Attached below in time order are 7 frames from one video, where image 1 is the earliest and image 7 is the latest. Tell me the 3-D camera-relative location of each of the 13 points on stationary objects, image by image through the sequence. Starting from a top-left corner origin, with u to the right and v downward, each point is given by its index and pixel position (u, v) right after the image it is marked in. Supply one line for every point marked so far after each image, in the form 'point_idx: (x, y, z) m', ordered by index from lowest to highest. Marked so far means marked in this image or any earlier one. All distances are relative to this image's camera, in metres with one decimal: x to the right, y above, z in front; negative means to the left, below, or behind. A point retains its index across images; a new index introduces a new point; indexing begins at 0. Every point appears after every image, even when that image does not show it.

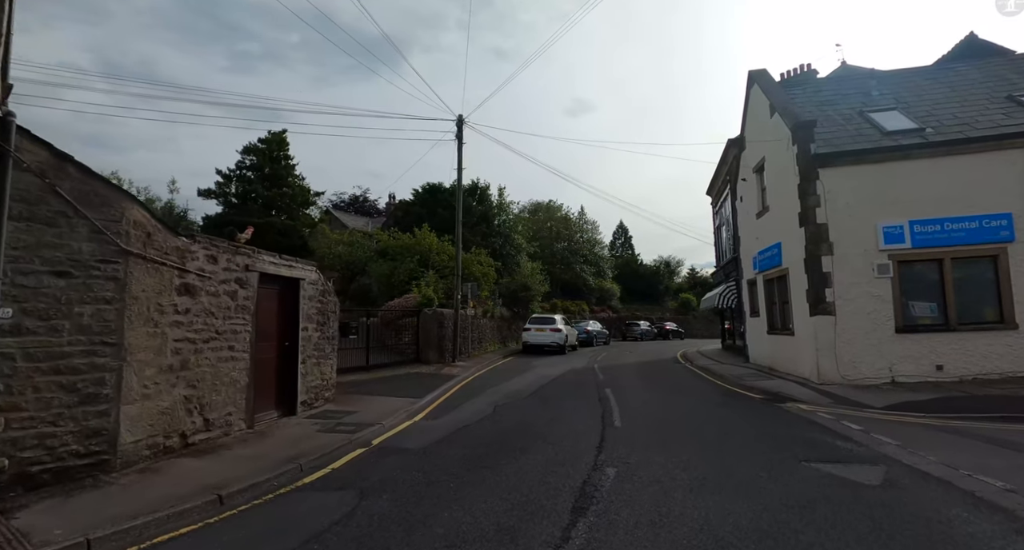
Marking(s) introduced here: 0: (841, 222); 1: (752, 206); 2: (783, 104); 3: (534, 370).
0: (+8.7, +1.4, +13.8) m
1: (+8.8, +2.6, +19.0) m
2: (+8.2, +5.2, +15.7) m
3: (+0.8, -3.4, +18.6) m
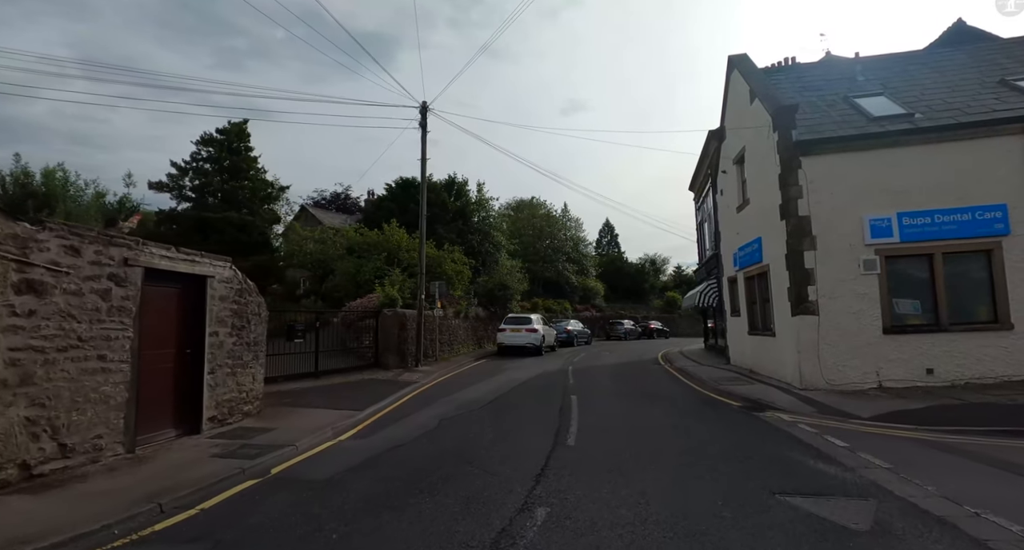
0: (+7.7, +1.5, +12.7) m
1: (+7.7, +2.6, +17.9) m
2: (+7.1, +5.3, +14.6) m
3: (-0.3, -3.4, +17.4) m
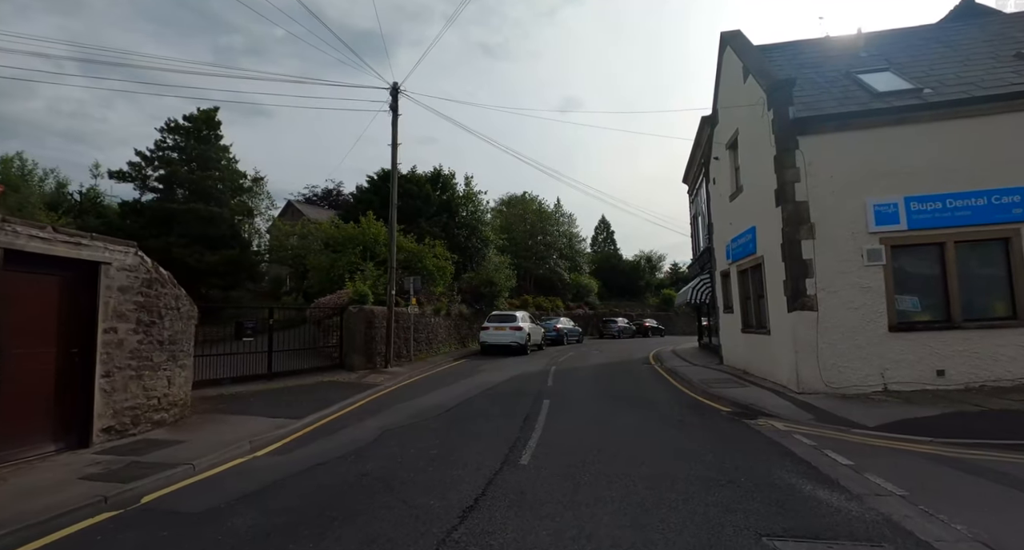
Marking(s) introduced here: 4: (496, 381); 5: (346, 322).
0: (+6.9, +1.7, +11.5) m
1: (+6.9, +2.9, +16.7) m
2: (+6.4, +5.5, +13.4) m
3: (-1.1, -3.2, +16.2) m
4: (-0.4, -3.0, +14.6) m
5: (-5.2, -1.5, +16.1) m
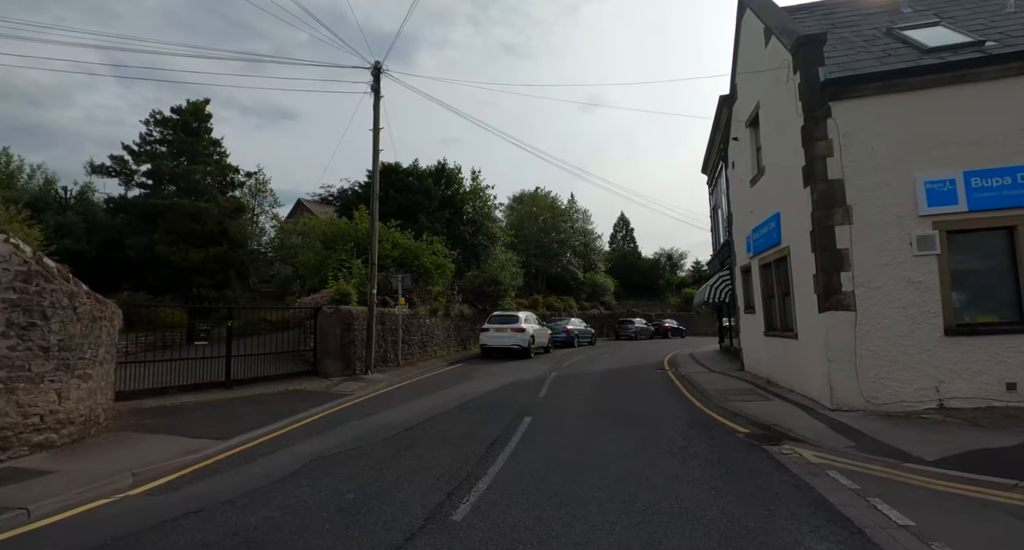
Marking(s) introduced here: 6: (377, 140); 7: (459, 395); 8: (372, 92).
0: (+6.5, +1.8, +9.6) m
1: (+6.7, +3.0, +14.8) m
2: (+6.0, +5.6, +11.5) m
3: (-1.3, -3.0, +14.6) m
4: (-0.7, -2.9, +12.9) m
5: (-5.4, -1.4, +14.7) m
6: (-4.1, +4.0, +15.5) m
7: (-1.3, -2.9, +12.3) m
8: (-4.3, +5.6, +15.9) m
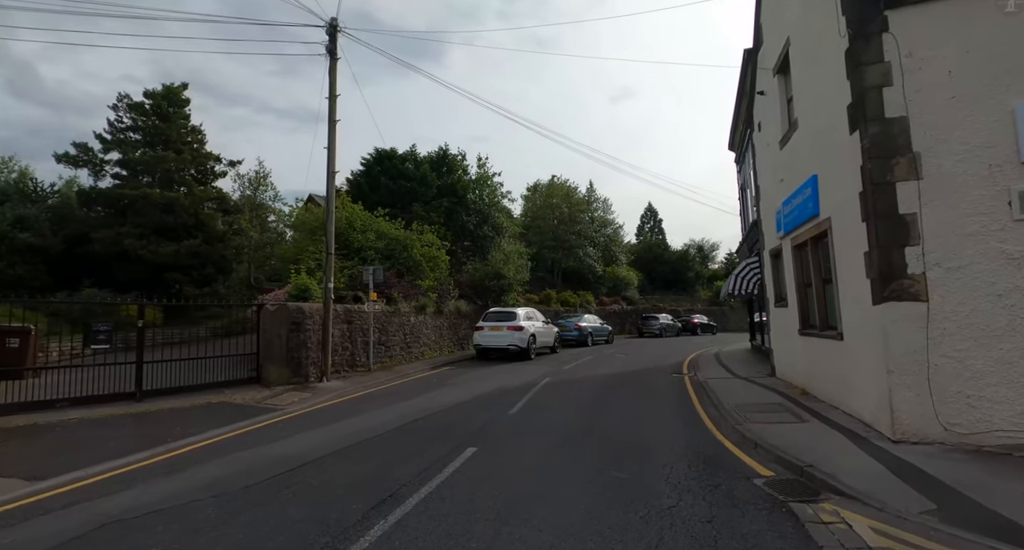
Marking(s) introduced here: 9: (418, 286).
0: (+5.6, +2.2, +6.8) m
1: (+6.1, +3.3, +12.0) m
2: (+5.1, +5.9, +8.7) m
3: (-1.8, -2.8, +12.3) m
4: (-1.4, -2.6, +10.6) m
5: (-6.0, -1.2, +12.6) m
6: (-4.6, +4.3, +13.3) m
7: (-2.0, -2.6, +10.0) m
8: (-4.9, +5.9, +13.7) m
9: (-3.6, -0.4, +19.9) m
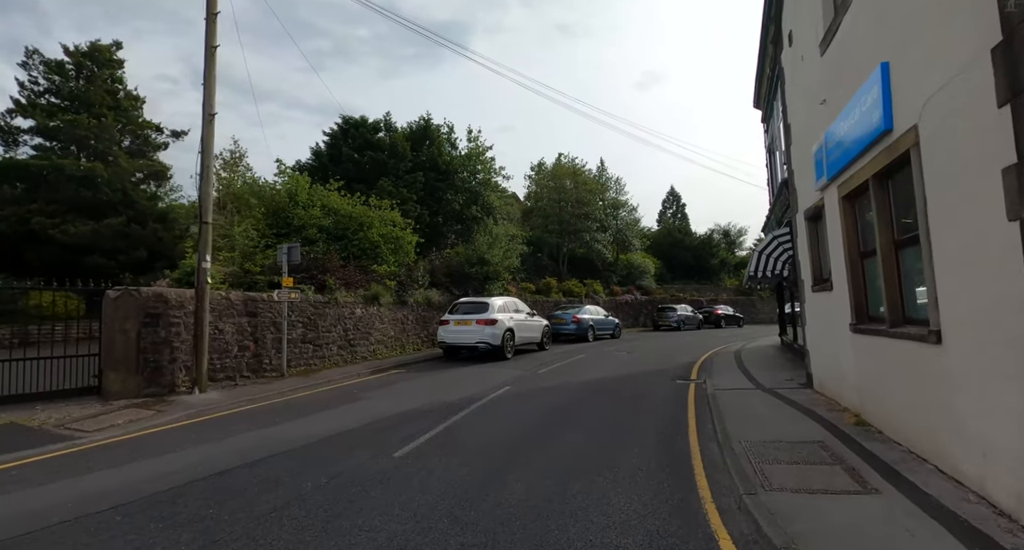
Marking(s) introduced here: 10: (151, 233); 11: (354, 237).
0: (+4.0, +2.6, +3.0) m
1: (+4.7, +3.8, +8.2) m
2: (+3.6, +6.4, +4.9) m
3: (-3.1, -2.3, +9.0) m
4: (-2.7, -2.2, +7.3) m
5: (-7.2, -0.7, +9.5) m
6: (-5.9, +4.7, +10.1) m
7: (-3.3, -2.2, +6.7) m
8: (-6.1, +6.3, +10.5) m
9: (-4.5, +0.1, +16.7) m
10: (-12.9, +1.5, +18.4) m
11: (-5.1, +1.3, +16.8) m
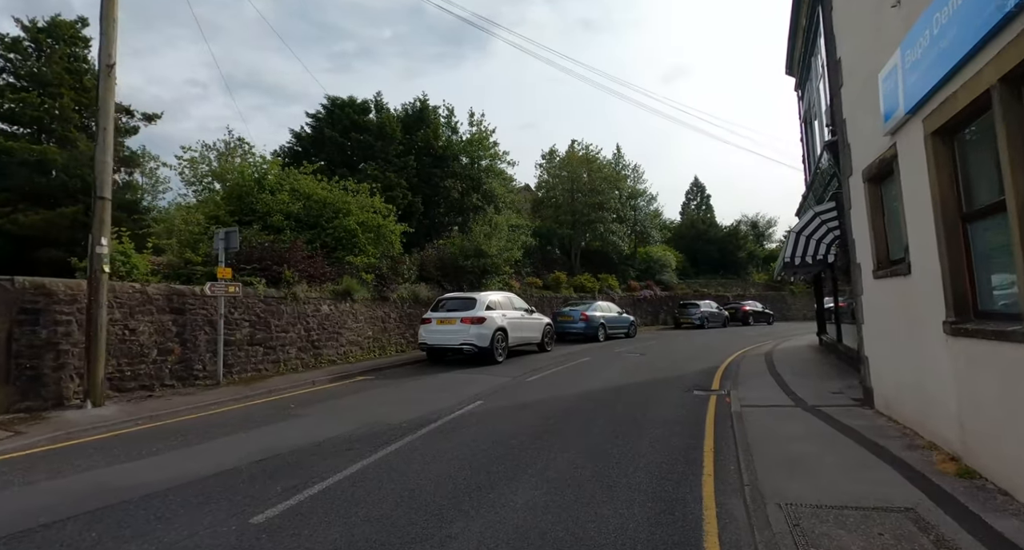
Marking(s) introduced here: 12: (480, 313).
0: (+3.1, +2.8, +0.7) m
1: (+4.1, +4.1, +5.8) m
2: (+2.8, +6.6, +2.6) m
3: (-3.6, -2.1, +7.0) m
4: (-3.4, -2.0, +5.3) m
5: (-7.7, -0.6, +7.7) m
6: (-6.4, +4.9, +8.2) m
7: (-4.0, -2.0, +4.8) m
8: (-6.6, +6.5, +8.6) m
9: (-4.7, +0.4, +14.8) m
10: (-13.0, +1.7, +16.8) m
11: (-5.3, +1.5, +14.9) m
12: (-0.8, -1.0, +14.1) m
